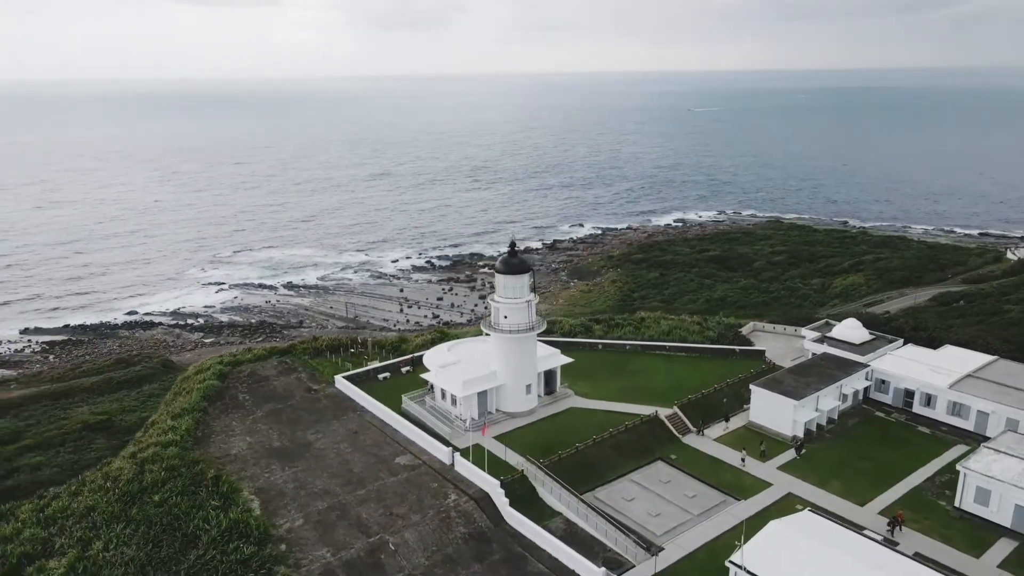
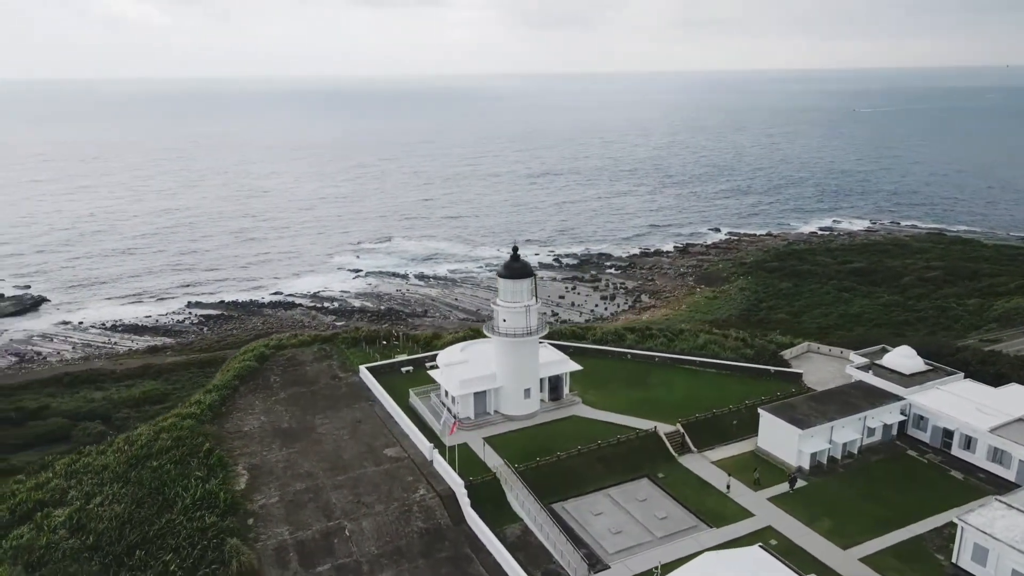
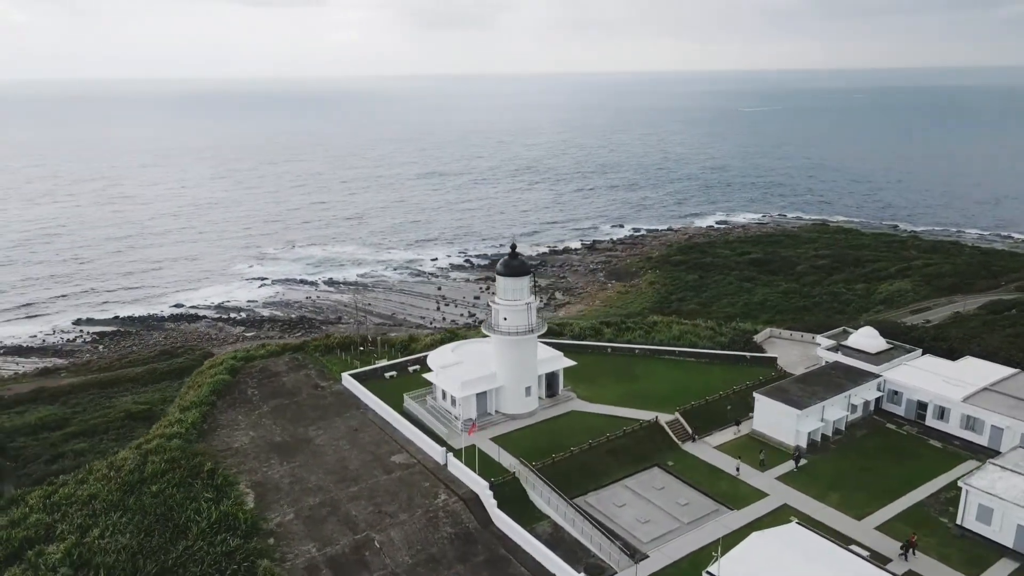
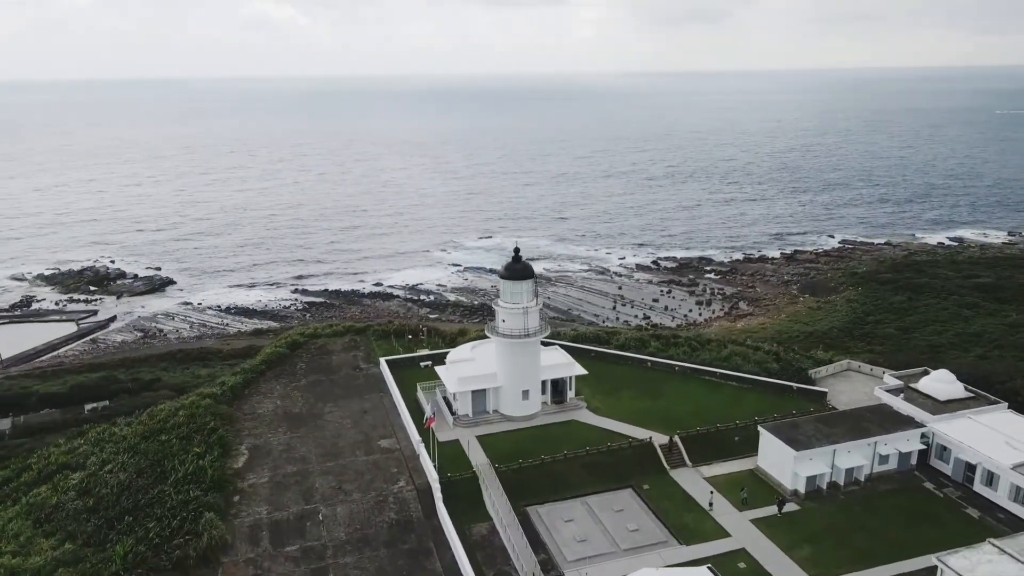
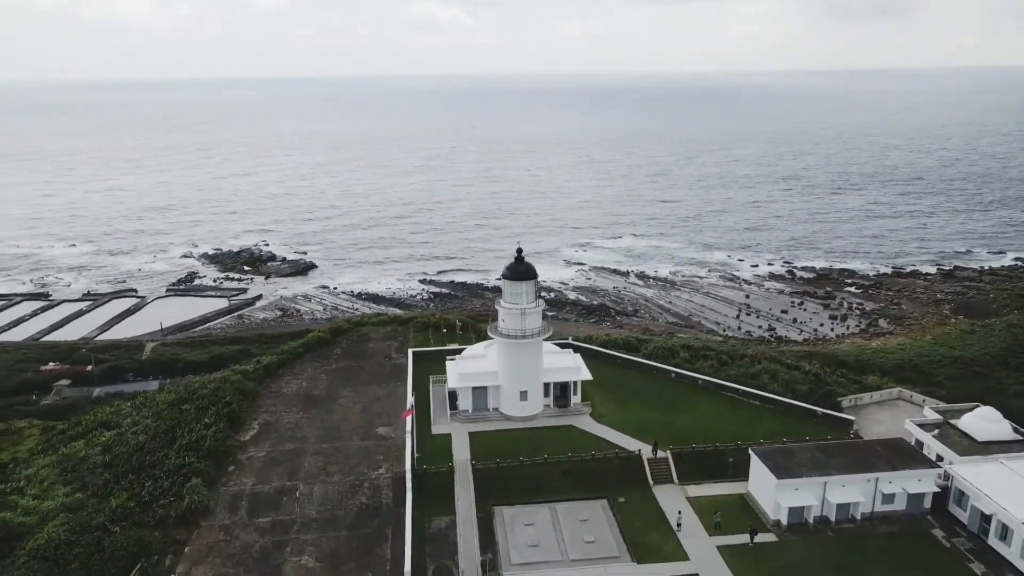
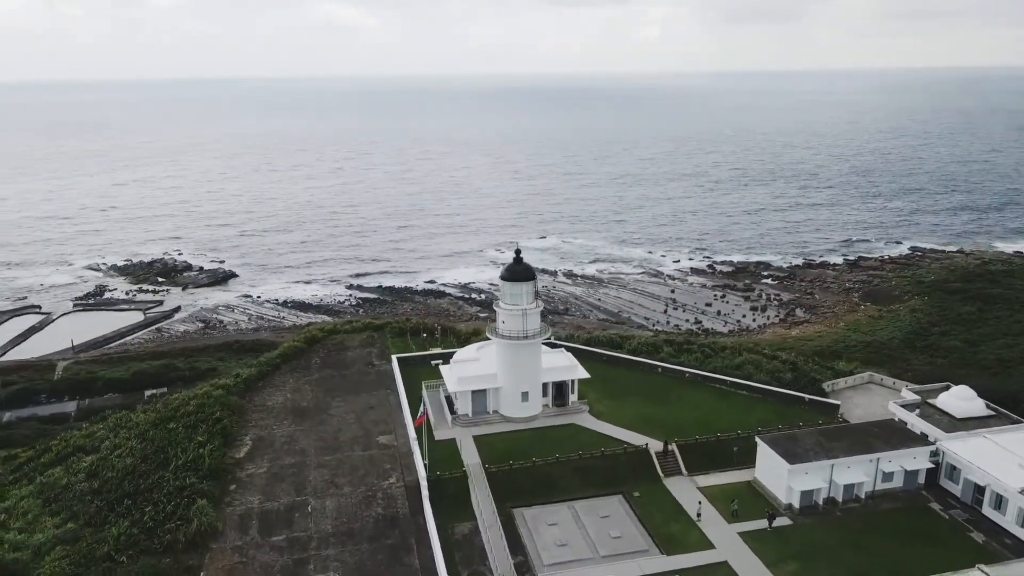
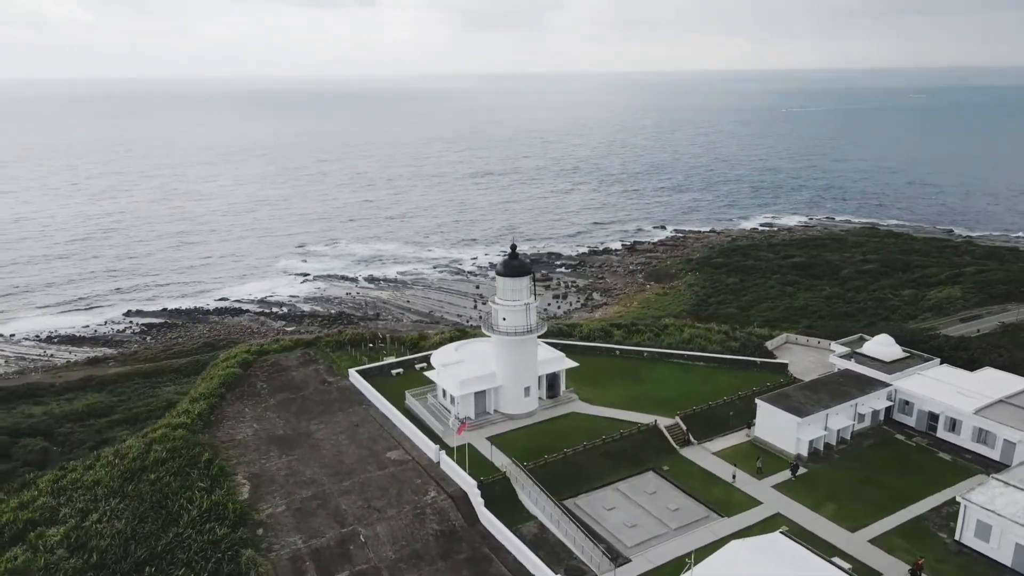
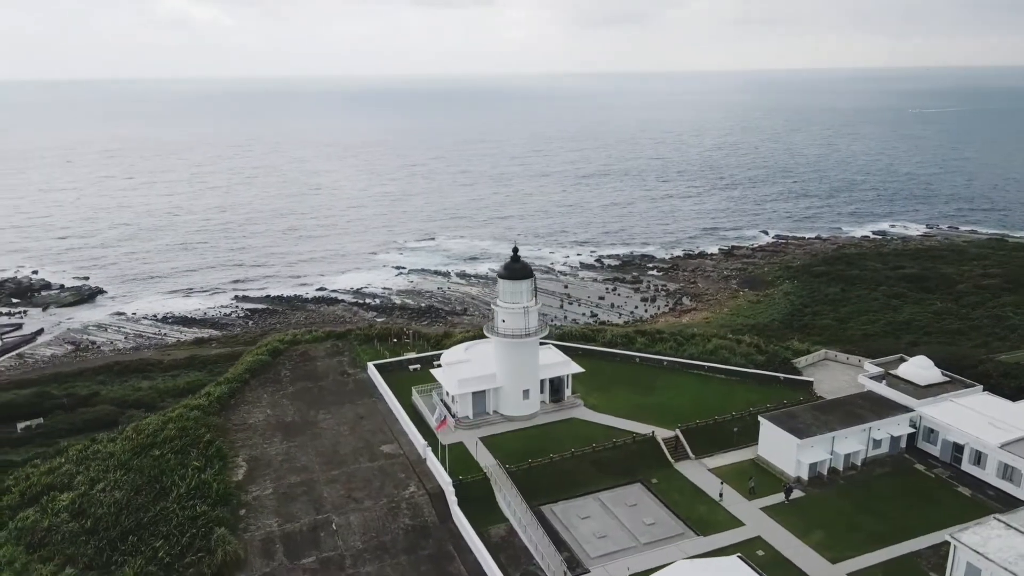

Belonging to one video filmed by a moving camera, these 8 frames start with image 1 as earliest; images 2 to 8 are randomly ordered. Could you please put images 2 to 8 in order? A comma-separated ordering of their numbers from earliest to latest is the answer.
3, 7, 2, 8, 4, 6, 5
